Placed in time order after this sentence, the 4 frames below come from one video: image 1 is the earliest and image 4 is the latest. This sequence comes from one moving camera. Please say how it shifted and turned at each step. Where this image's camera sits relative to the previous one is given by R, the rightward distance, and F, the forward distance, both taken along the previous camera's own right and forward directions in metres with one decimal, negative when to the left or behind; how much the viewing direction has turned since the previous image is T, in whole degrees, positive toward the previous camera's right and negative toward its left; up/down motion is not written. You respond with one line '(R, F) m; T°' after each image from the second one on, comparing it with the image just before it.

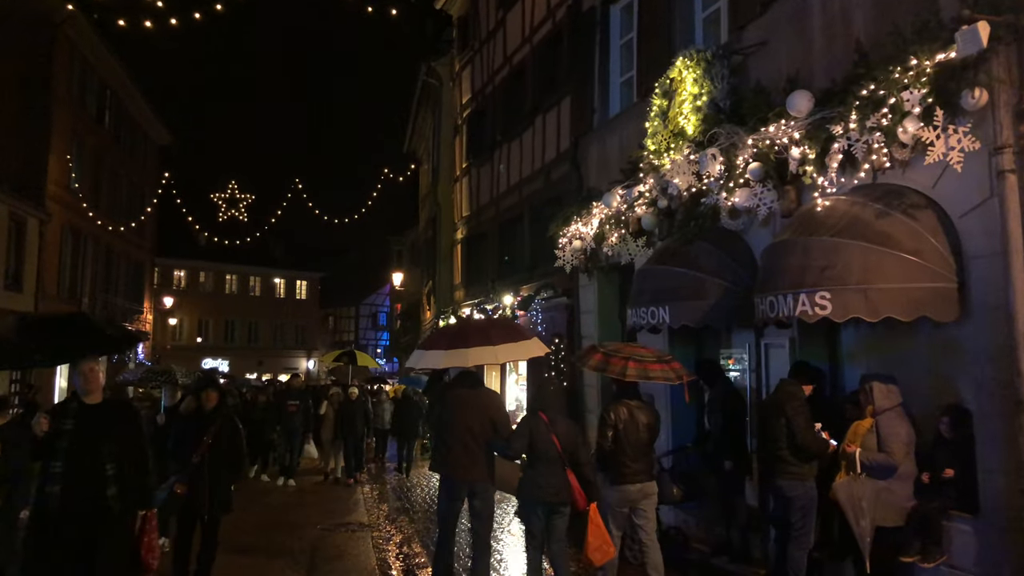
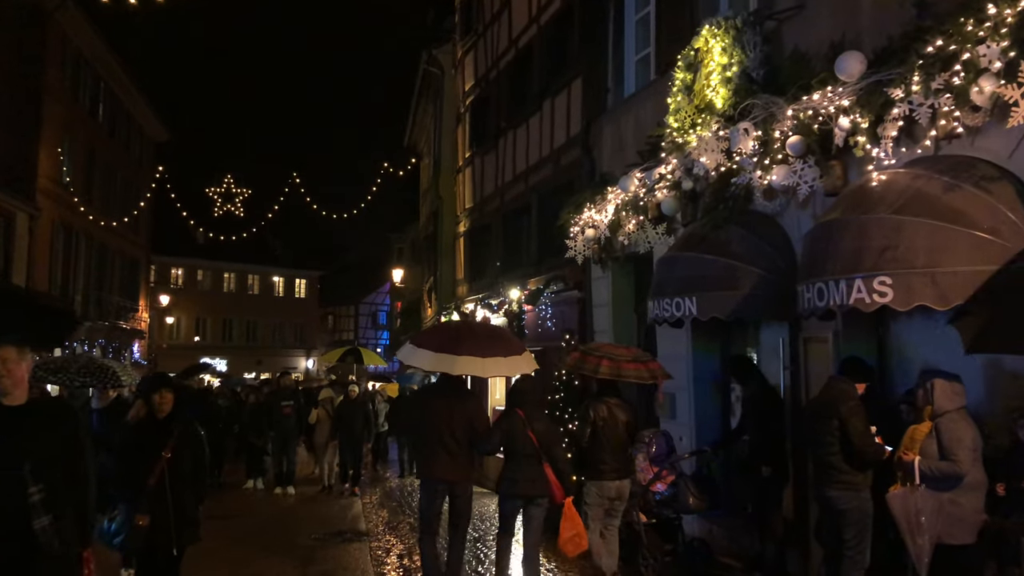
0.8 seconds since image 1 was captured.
(-0.1, +0.7) m; 0°
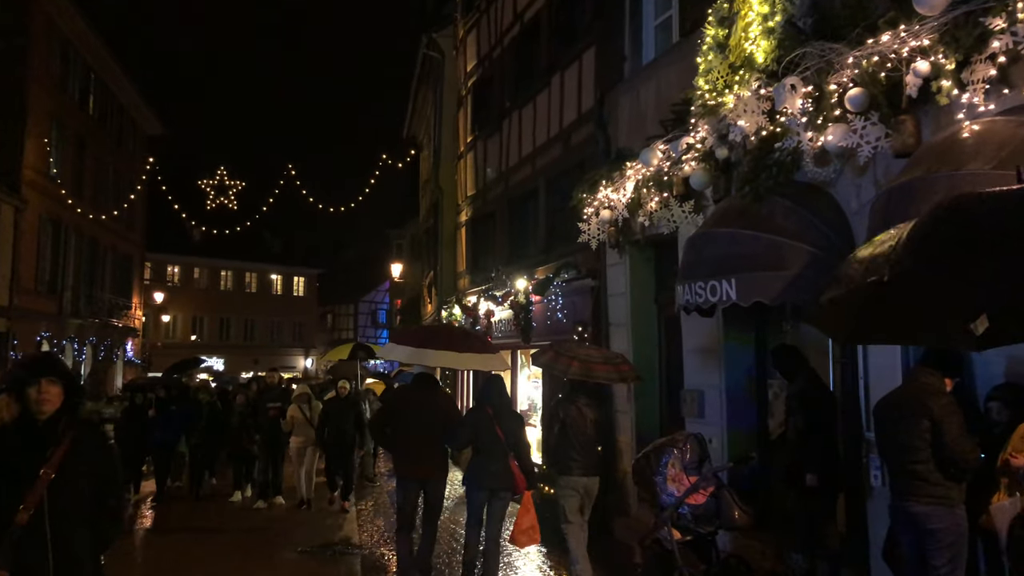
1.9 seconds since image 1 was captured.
(-0.1, +0.9) m; 0°
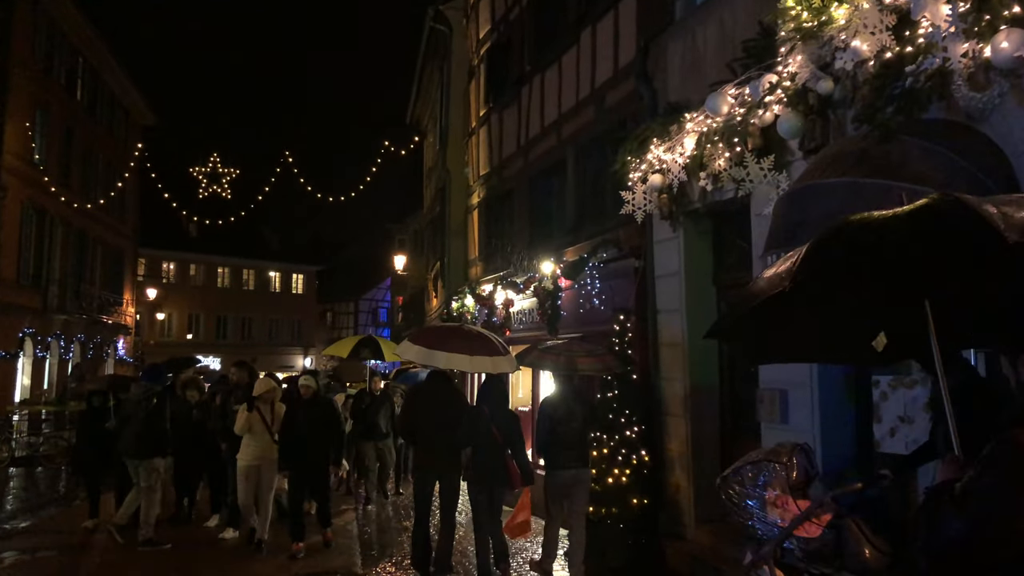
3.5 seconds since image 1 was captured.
(-0.3, +1.5) m; 0°
